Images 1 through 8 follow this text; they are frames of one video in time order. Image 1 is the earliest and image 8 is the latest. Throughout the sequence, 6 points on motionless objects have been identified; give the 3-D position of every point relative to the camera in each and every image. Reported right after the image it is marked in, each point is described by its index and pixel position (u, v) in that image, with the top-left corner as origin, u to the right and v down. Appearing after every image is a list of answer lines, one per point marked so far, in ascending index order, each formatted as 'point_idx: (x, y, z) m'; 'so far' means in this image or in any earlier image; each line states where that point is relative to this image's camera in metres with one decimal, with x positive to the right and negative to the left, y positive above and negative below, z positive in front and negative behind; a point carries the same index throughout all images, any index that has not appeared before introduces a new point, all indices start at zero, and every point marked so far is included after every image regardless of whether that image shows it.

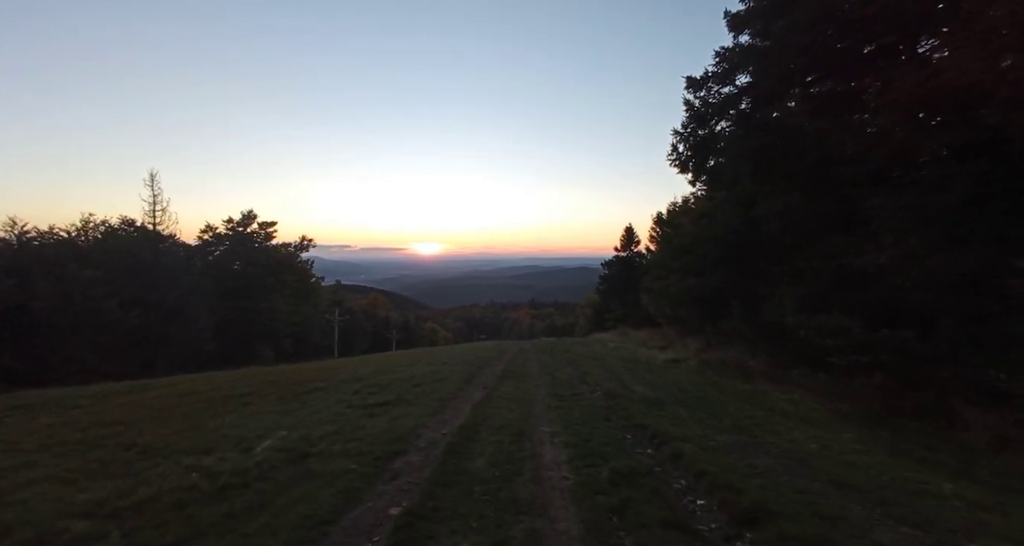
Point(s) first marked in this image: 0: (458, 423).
0: (-1.0, -2.8, +9.9) m
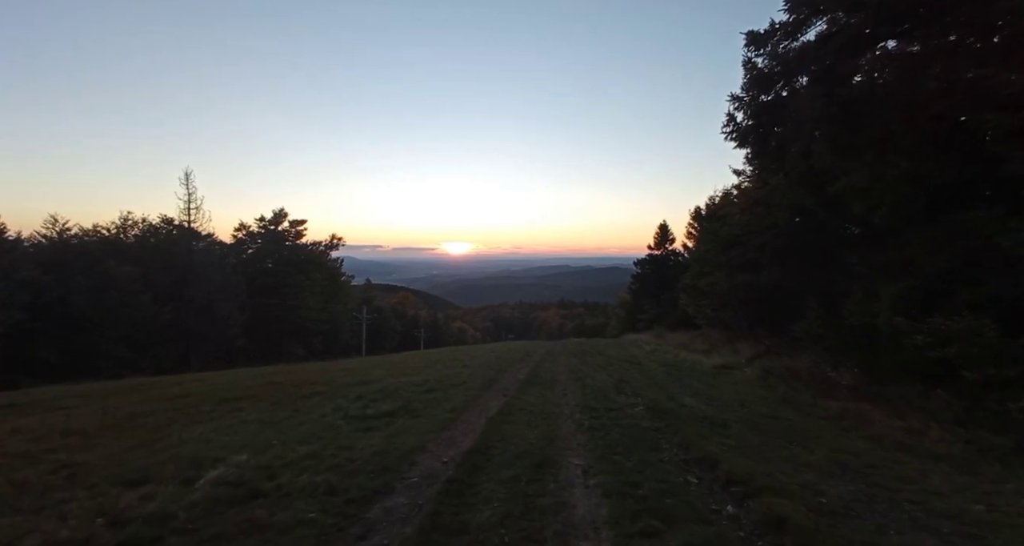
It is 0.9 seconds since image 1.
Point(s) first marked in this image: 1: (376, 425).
0: (-0.7, -2.6, +7.9) m
1: (-2.5, -2.8, +9.7) m
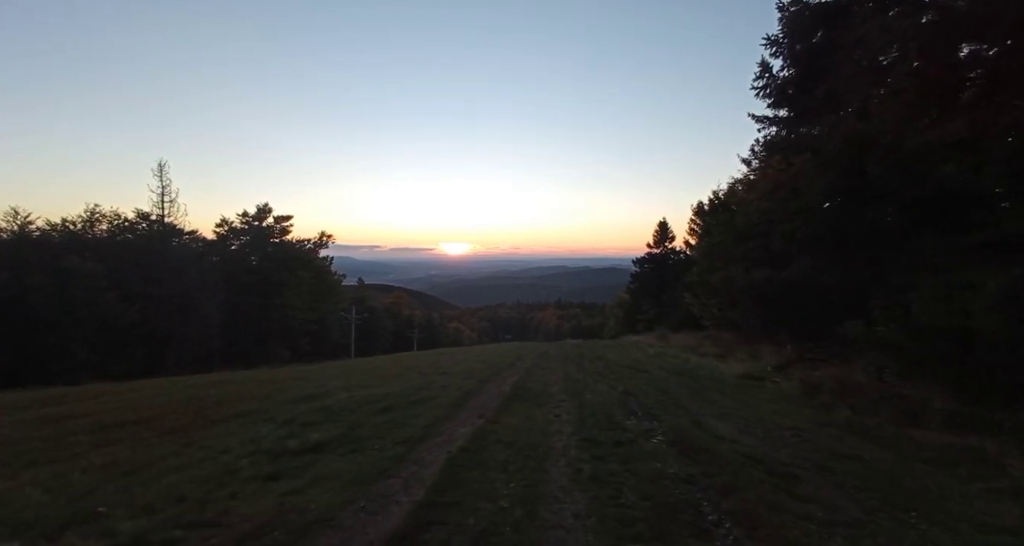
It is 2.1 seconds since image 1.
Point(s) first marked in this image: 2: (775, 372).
0: (-1.1, -2.3, +5.0) m
1: (-2.9, -2.5, +6.9) m
2: (+7.5, -2.8, +15.1) m
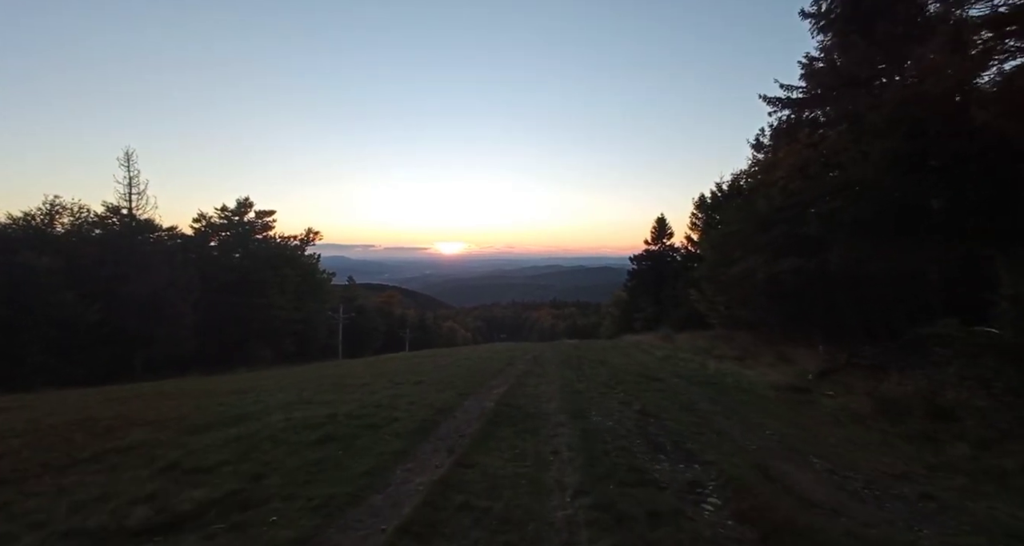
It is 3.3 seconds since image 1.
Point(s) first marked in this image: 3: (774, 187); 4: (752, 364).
0: (-1.3, -2.1, +2.1) m
1: (-3.1, -2.3, +3.9) m
2: (+7.2, -2.5, +12.3) m
3: (+9.6, +3.1, +19.2) m
4: (+7.9, -3.0, +17.2) m
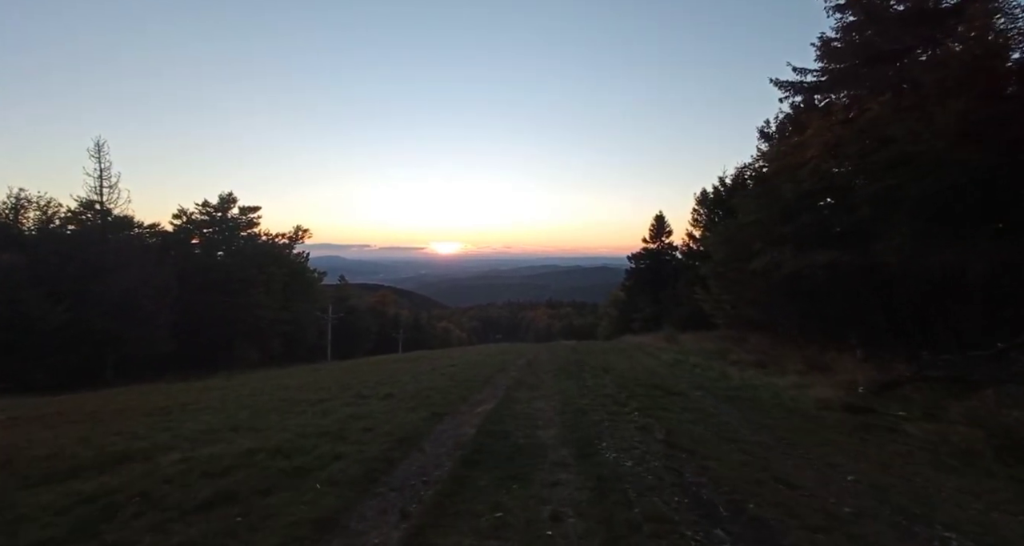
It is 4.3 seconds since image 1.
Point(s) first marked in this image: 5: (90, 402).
0: (-1.5, -1.9, -0.3) m
1: (-3.3, -2.1, +1.6) m
2: (+7.0, -2.4, +9.9) m
3: (+9.3, +3.3, +16.9) m
4: (+7.6, -2.8, +14.9) m
5: (-15.3, -4.7, +19.1) m
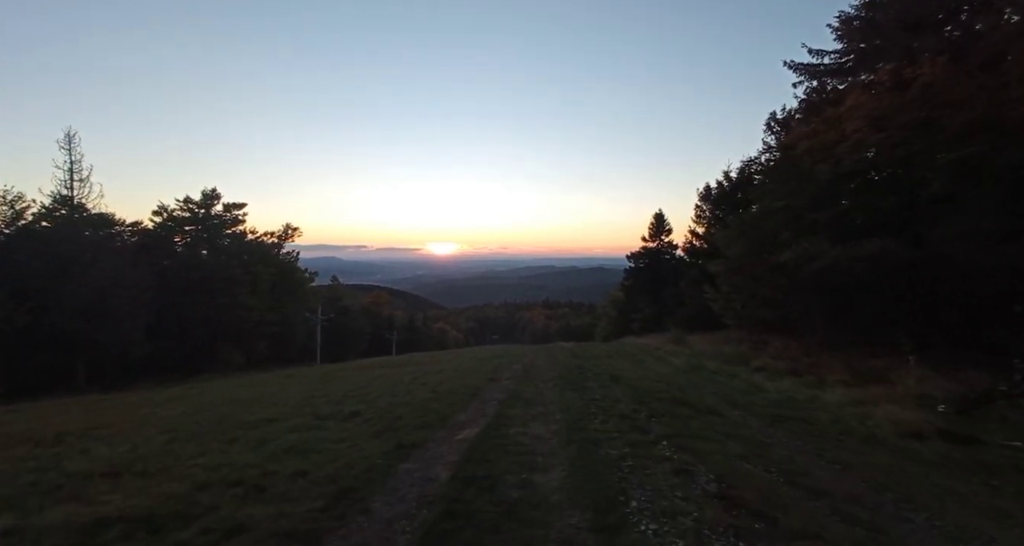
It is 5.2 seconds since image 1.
0: (-1.5, -1.7, -2.6) m
1: (-3.4, -1.9, -0.8) m
2: (+6.8, -2.2, +7.7) m
3: (+9.1, +3.5, +14.7) m
4: (+7.4, -2.7, +12.7) m
5: (-15.5, -4.6, +16.7) m
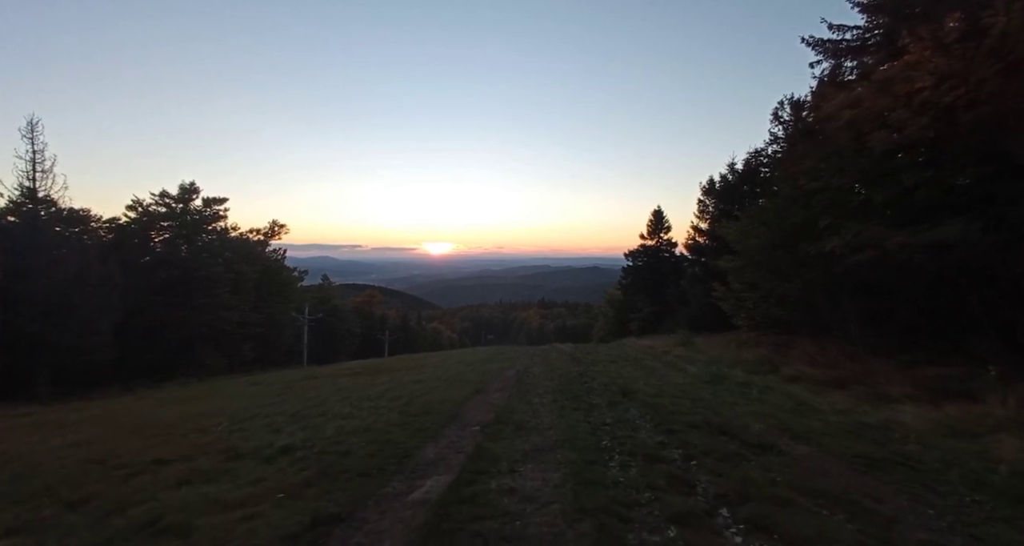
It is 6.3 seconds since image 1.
0: (-1.6, -1.5, -5.2) m
1: (-3.5, -1.7, -3.4) m
2: (+6.6, -2.0, +5.2) m
3: (+8.9, +3.7, +12.2) m
4: (+7.2, -2.5, +10.1) m
5: (-15.8, -4.4, +14.0) m
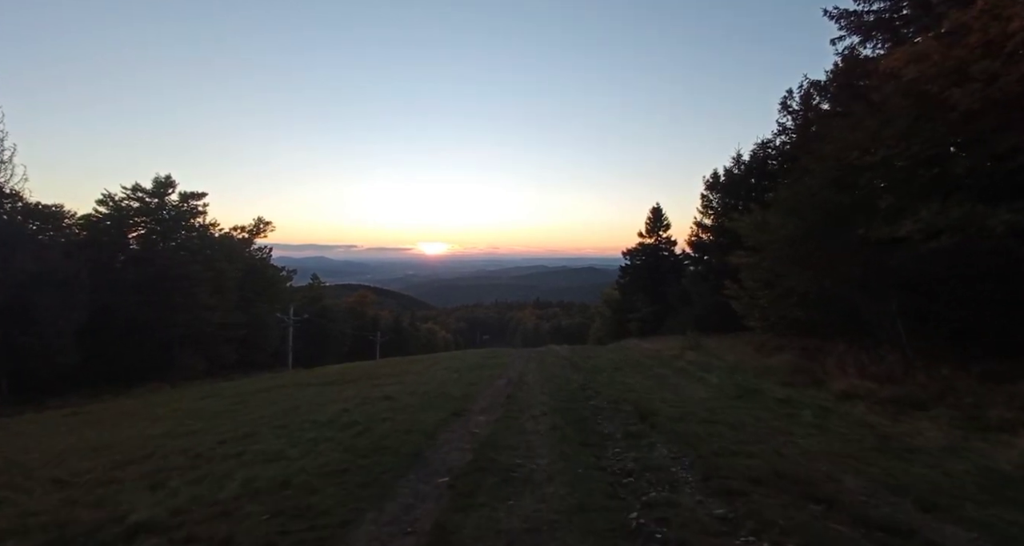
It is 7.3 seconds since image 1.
0: (-1.7, -1.3, -7.8) m
1: (-3.6, -1.6, -6.0) m
2: (+6.5, -1.8, +2.6) m
3: (+8.7, +3.9, +9.6) m
4: (+7.0, -2.3, +7.6) m
5: (-16.0, -4.2, +11.2) m
